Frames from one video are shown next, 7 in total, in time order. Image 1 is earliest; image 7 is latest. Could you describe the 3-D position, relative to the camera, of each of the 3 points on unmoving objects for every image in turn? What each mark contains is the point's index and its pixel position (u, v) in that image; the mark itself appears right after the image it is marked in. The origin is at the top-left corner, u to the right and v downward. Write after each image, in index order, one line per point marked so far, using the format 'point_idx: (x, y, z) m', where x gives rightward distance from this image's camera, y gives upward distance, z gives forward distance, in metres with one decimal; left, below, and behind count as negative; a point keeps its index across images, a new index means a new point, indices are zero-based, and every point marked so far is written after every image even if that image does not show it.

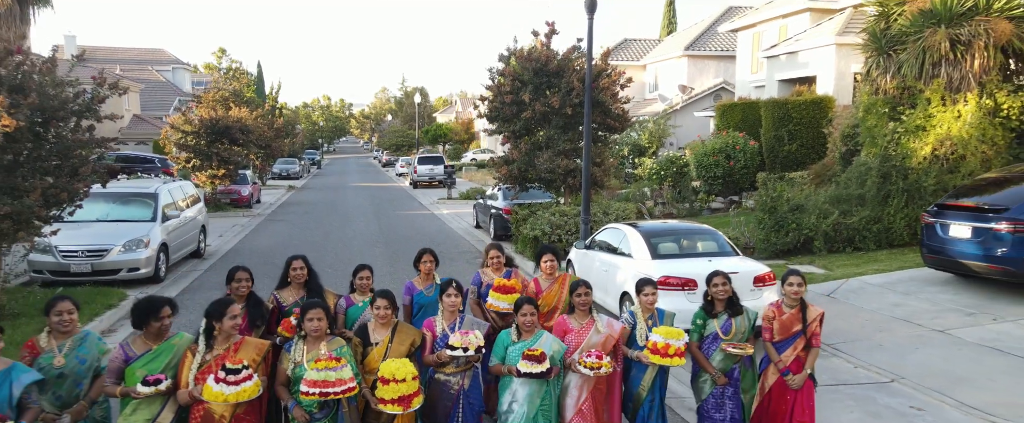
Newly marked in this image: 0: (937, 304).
0: (+4.9, -1.1, +7.9) m
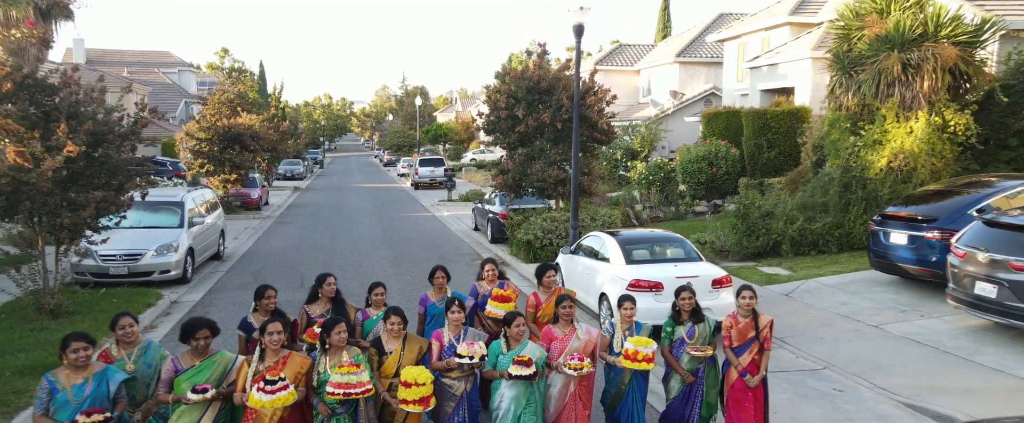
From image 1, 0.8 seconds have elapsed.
0: (+4.8, -1.2, +9.0) m
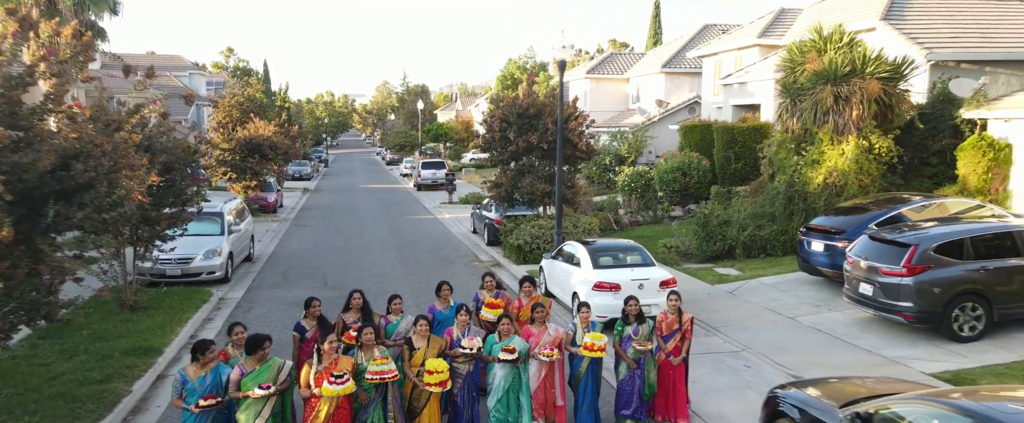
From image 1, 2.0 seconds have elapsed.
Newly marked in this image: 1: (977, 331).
0: (+4.6, -1.4, +11.0) m
1: (+5.7, -1.5, +8.5) m
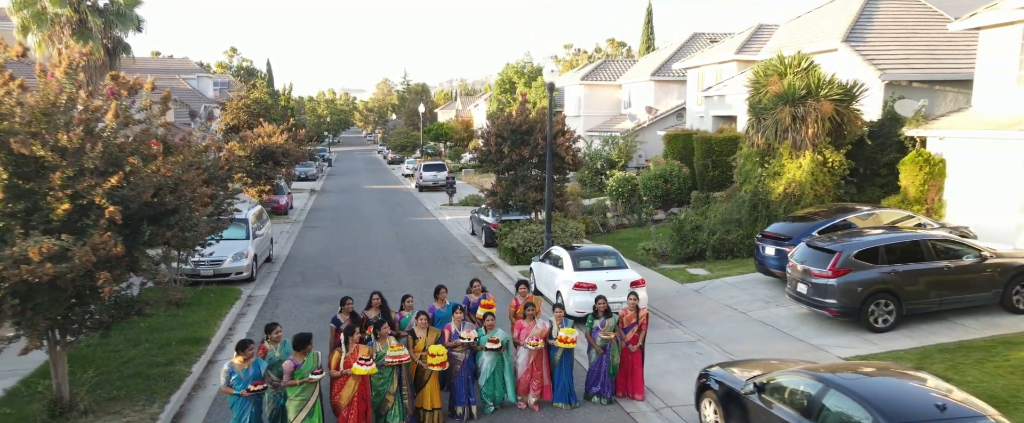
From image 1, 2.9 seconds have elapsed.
0: (+4.5, -1.6, +12.8) m
1: (+5.6, -1.6, +10.2) m
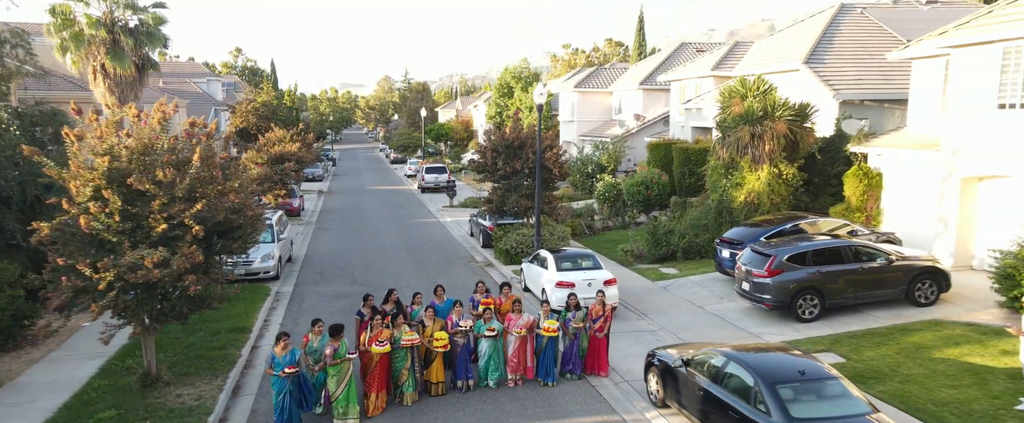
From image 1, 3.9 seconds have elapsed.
0: (+4.3, -1.8, +14.9) m
1: (+5.4, -1.8, +12.4) m
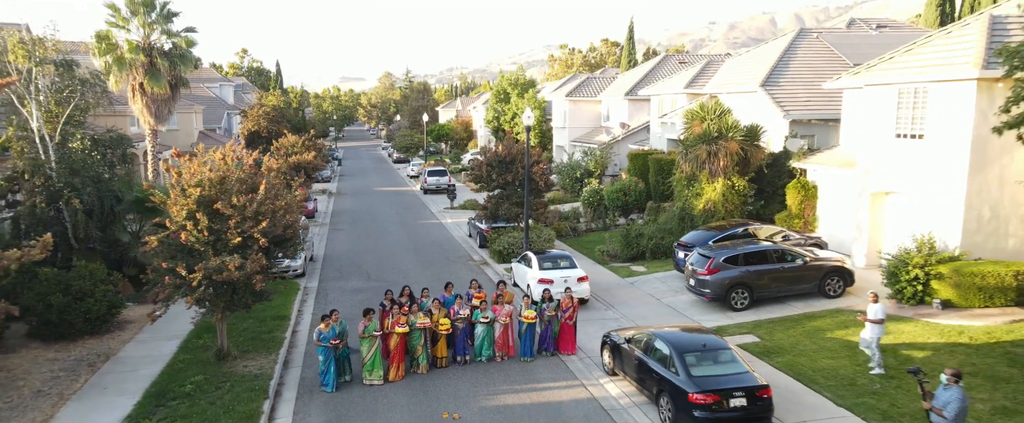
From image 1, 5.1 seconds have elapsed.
0: (+4.1, -2.0, +17.9) m
1: (+5.2, -2.1, +15.3) m
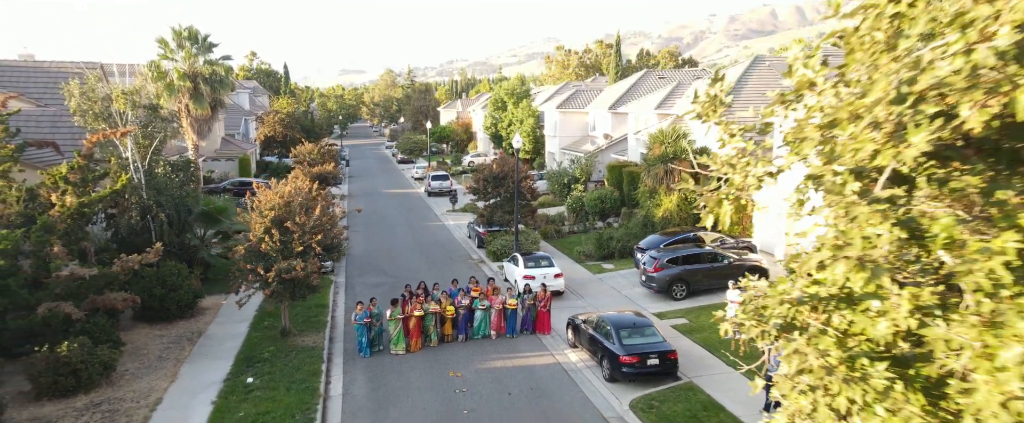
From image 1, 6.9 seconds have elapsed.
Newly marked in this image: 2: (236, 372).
0: (+3.8, -2.3, +22.2) m
1: (+4.9, -2.4, +19.7) m
2: (-5.9, -3.4, +14.8) m
